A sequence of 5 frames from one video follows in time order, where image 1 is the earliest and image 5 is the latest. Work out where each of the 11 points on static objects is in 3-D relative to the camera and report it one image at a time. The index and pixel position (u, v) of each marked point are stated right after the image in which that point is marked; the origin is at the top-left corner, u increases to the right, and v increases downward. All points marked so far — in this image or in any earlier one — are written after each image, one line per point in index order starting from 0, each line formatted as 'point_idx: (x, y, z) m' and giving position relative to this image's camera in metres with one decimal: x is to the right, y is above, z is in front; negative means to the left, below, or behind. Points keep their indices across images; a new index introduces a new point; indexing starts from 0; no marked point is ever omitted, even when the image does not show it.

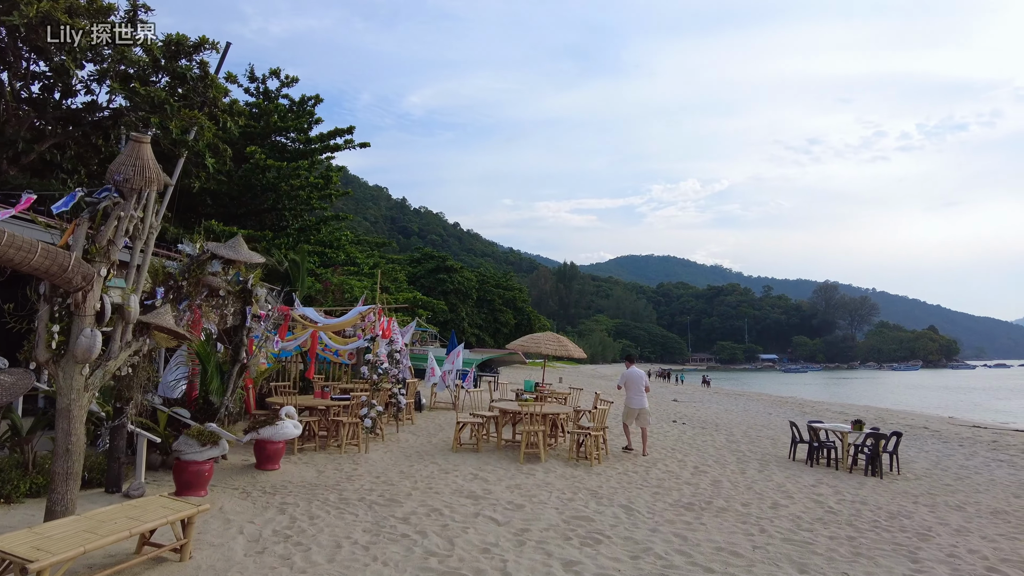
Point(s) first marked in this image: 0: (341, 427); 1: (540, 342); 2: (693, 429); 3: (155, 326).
0: (-2.6, -2.1, +8.7) m
1: (+0.6, -1.2, +12.5) m
2: (+4.9, -3.8, +15.6) m
3: (-3.2, -0.3, +5.2) m
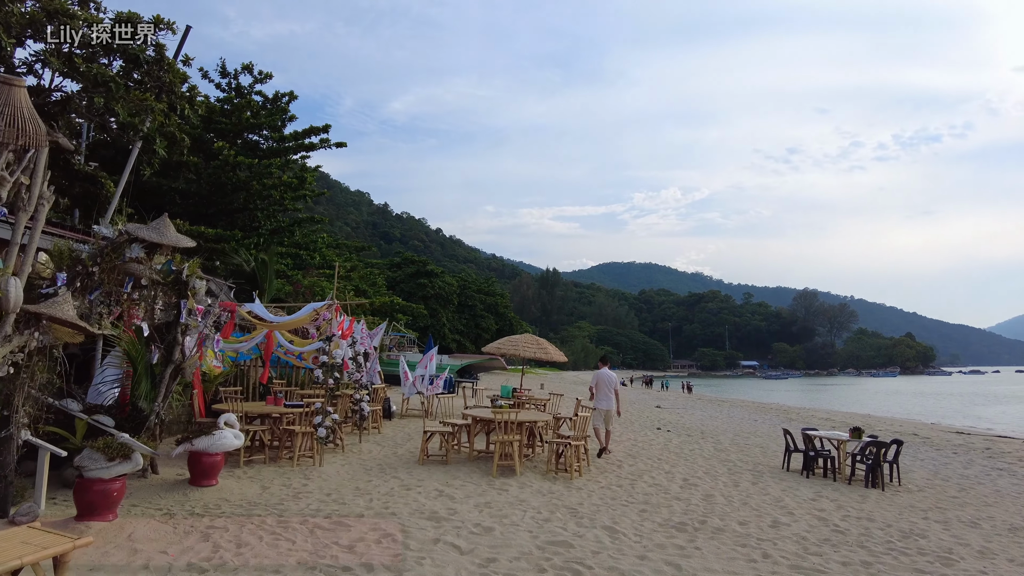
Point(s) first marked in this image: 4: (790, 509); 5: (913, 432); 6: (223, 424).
0: (-3.0, -2.0, +7.8) m
1: (+0.1, -1.1, +11.7) m
2: (+4.3, -3.9, +14.9) m
3: (-3.5, -0.2, +4.4) m
4: (+3.4, -2.7, +7.0) m
5: (+13.7, -4.9, +19.7) m
6: (-3.3, -1.5, +6.5) m
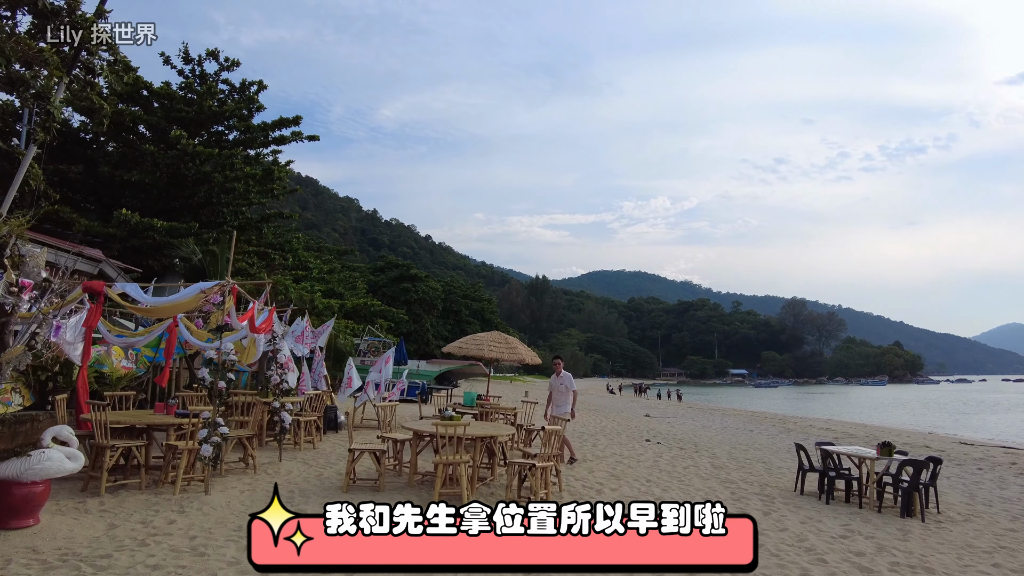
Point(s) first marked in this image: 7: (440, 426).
0: (-3.5, -1.8, +6.1) m
1: (-0.5, -1.0, +10.0) m
2: (+3.7, -3.7, +13.2) m
3: (-4.0, +0.1, +2.6) m
4: (+2.8, -2.4, +5.3) m
5: (+12.9, -4.9, +18.2) m
6: (-3.8, -1.3, +4.8) m
7: (-0.8, -1.5, +6.3) m
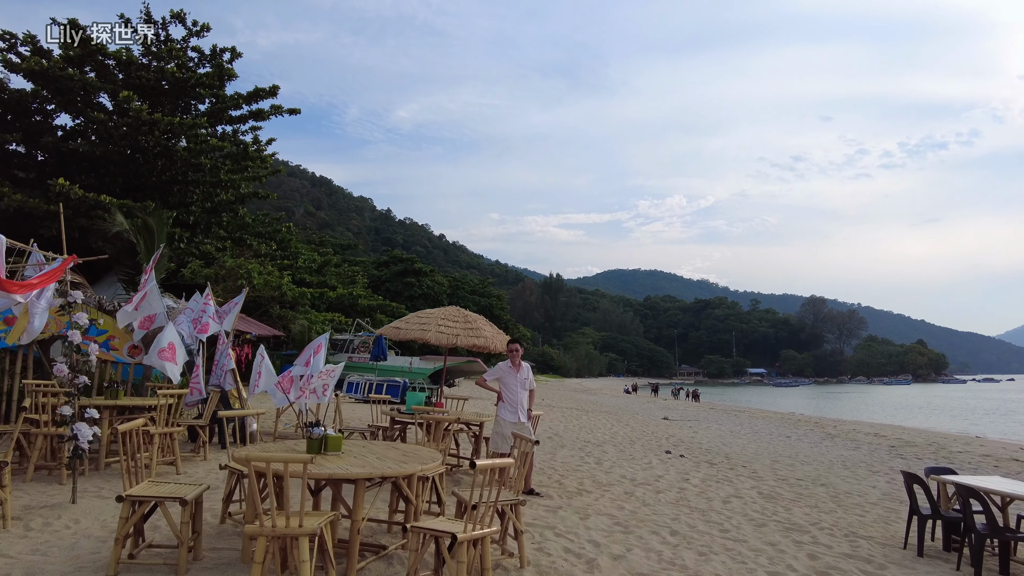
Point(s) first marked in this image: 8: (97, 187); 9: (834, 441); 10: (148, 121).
0: (-4.0, -1.3, +3.2) m
1: (-1.0, -0.4, +7.1) m
2: (+3.3, -3.2, +10.1) m
3: (-4.6, +0.6, -0.3) m
4: (+2.3, -1.9, +2.3) m
5: (+12.7, -4.3, +14.9) m
6: (-4.4, -0.8, +1.9) m
7: (-1.3, -1.0, +3.4) m
8: (-14.4, +3.5, +19.4) m
9: (+10.4, -4.9, +18.6) m
10: (-12.0, +5.5, +18.8) m
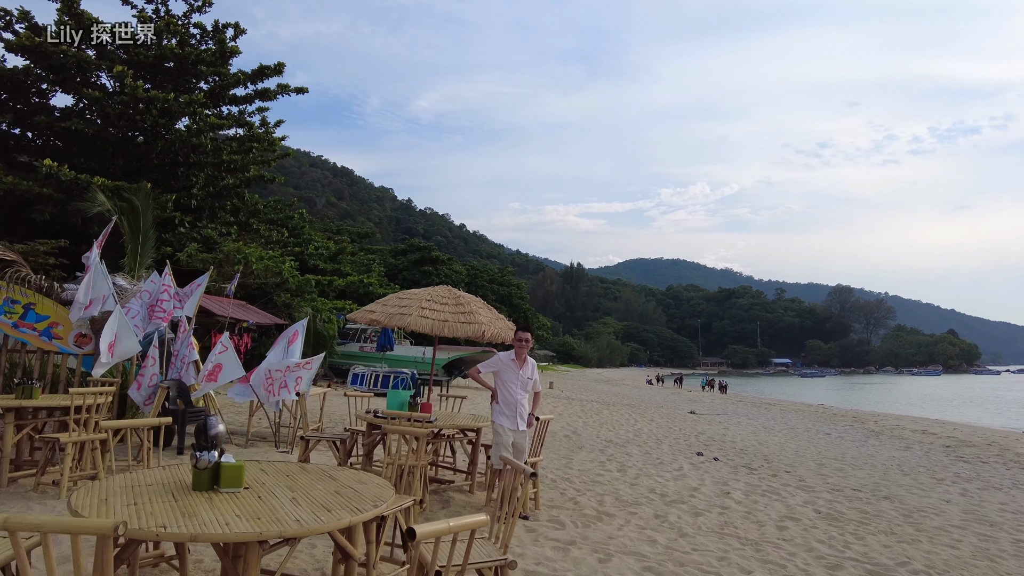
0: (-4.1, -1.1, +2.0) m
1: (-0.9, -0.2, +5.8) m
2: (+3.5, -2.9, +8.7) m
3: (-4.8, +0.7, -1.4) m
4: (+2.1, -1.7, +0.9) m
5: (+13.0, -3.9, +13.2) m
6: (-4.5, -0.6, +0.7) m
7: (-1.4, -0.8, +2.1) m
8: (-13.9, +4.0, +18.5) m
9: (+10.8, -4.4, +17.0) m
10: (-11.6, +6.0, +17.8) m
